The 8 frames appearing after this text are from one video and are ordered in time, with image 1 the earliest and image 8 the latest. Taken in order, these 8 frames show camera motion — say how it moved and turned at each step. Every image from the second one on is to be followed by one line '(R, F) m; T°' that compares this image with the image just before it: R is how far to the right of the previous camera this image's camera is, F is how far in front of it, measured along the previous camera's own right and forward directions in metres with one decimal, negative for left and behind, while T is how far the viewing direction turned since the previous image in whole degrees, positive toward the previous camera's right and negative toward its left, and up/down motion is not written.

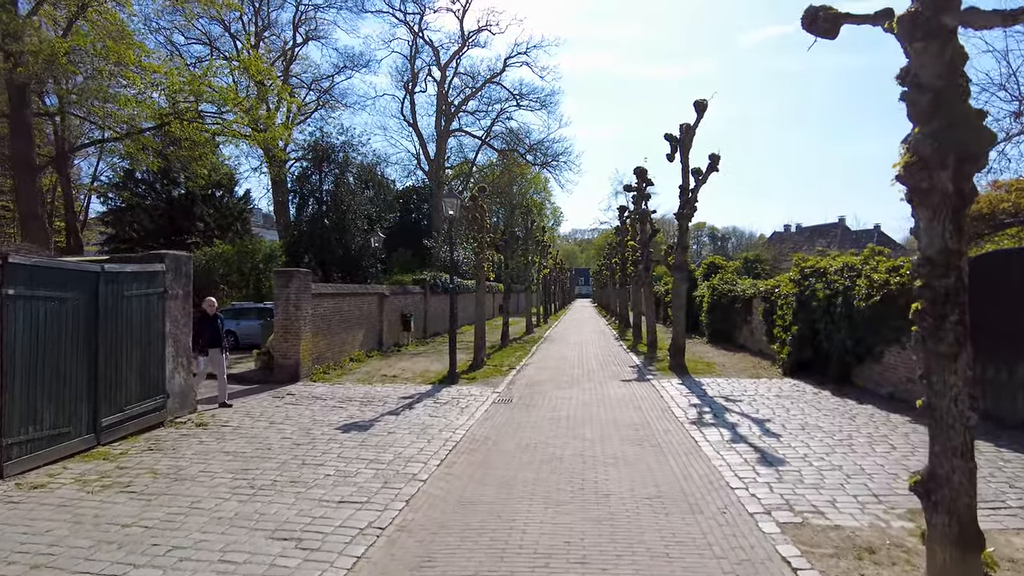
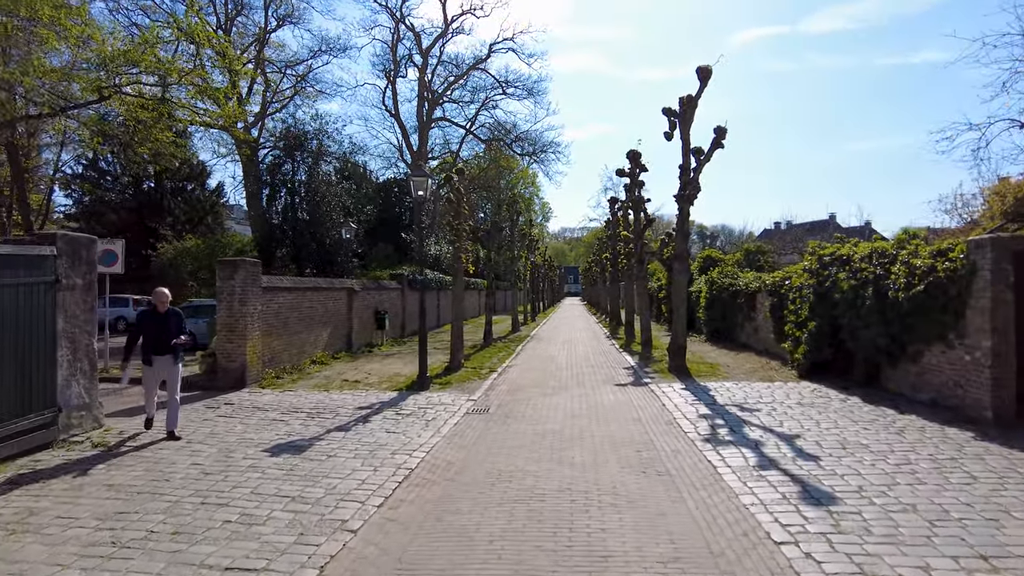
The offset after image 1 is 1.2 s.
(+0.3, +1.8) m; +1°
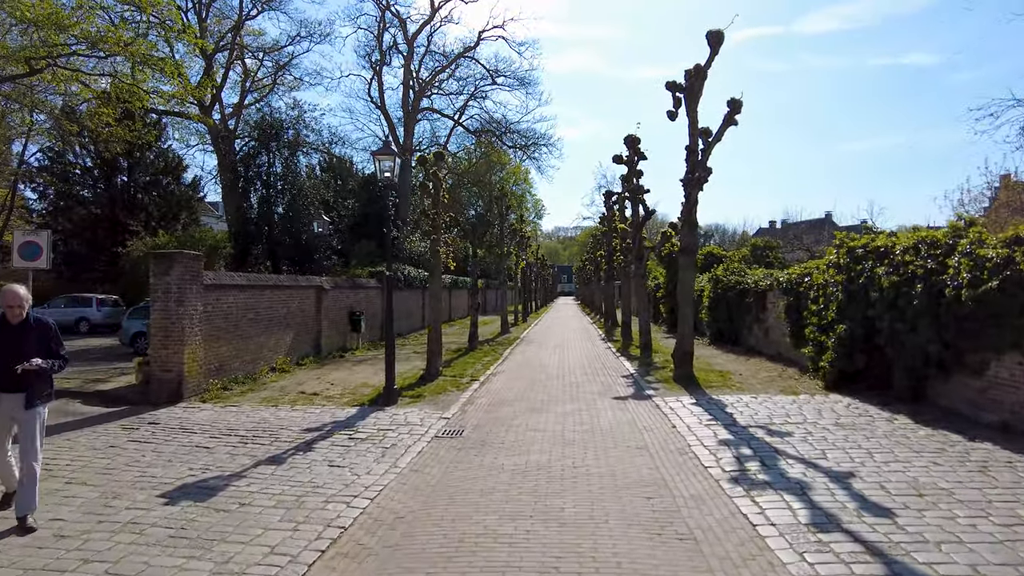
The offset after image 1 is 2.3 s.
(+0.2, +1.8) m; +1°
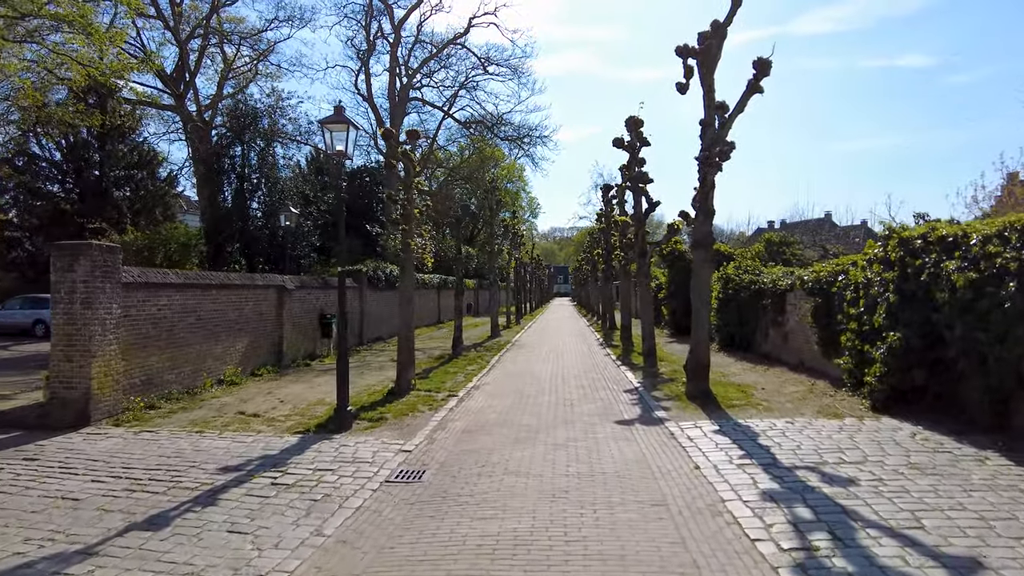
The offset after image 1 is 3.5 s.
(+0.3, +2.0) m; 0°
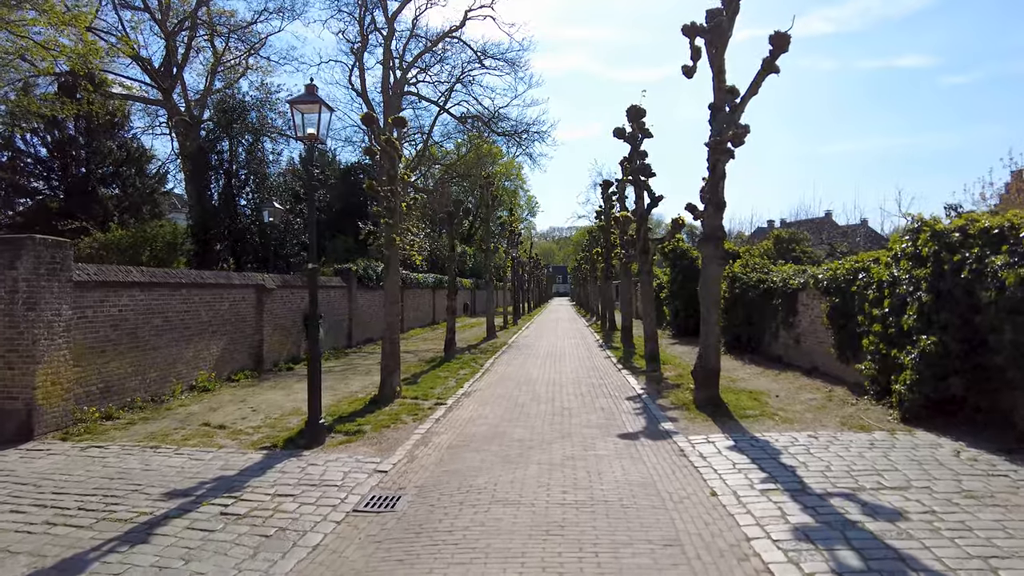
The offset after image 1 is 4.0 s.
(+0.1, +0.9) m; 0°
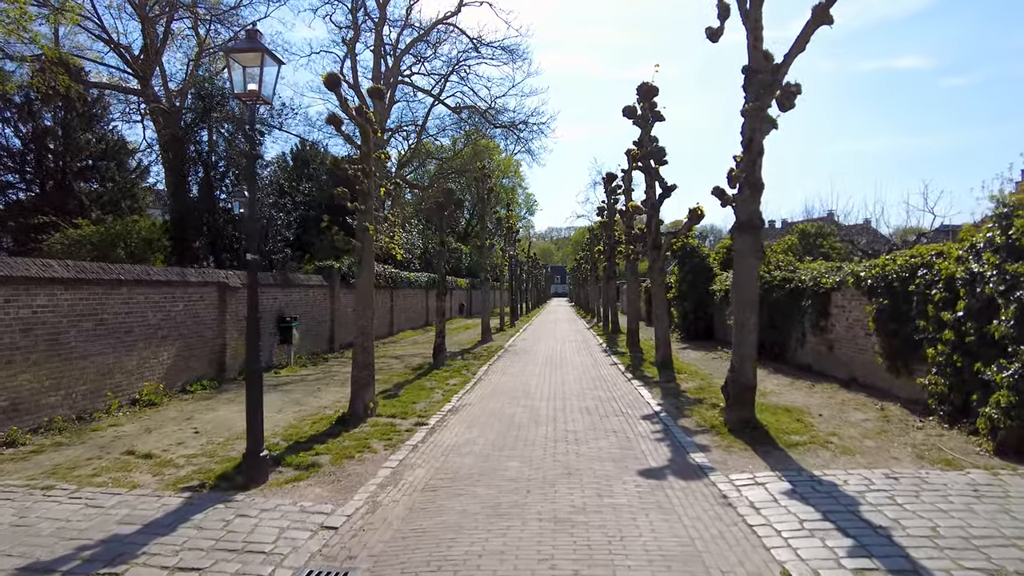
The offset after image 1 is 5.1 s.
(+0.1, +1.7) m; 0°
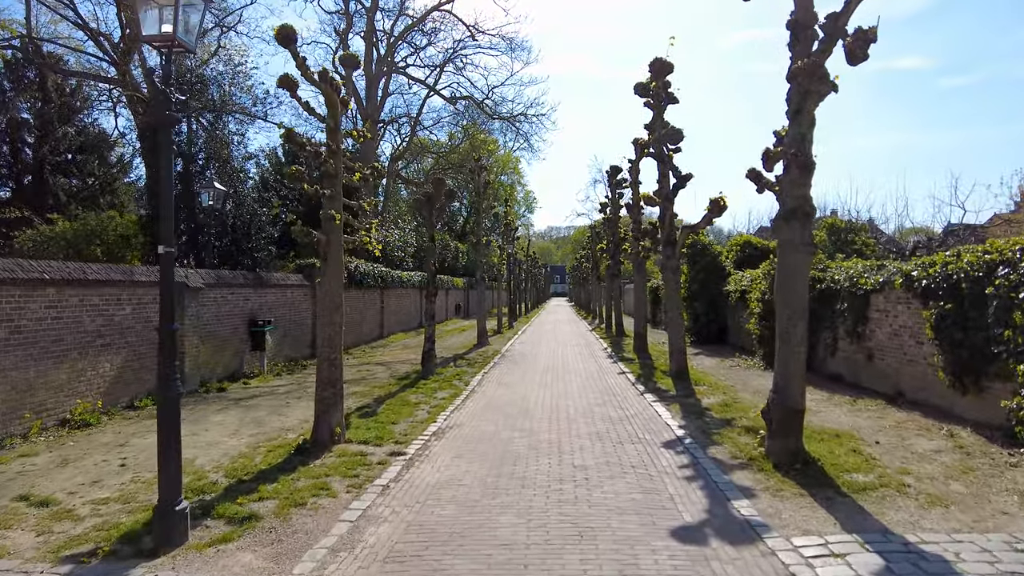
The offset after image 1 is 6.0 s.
(+0.1, +1.5) m; 0°
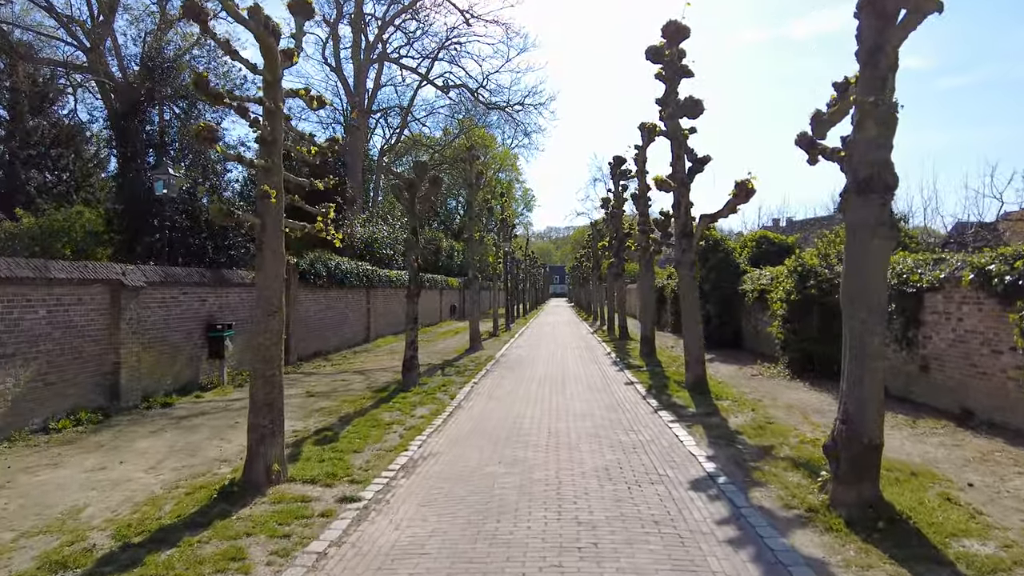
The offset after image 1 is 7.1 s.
(+0.2, +1.7) m; 0°
